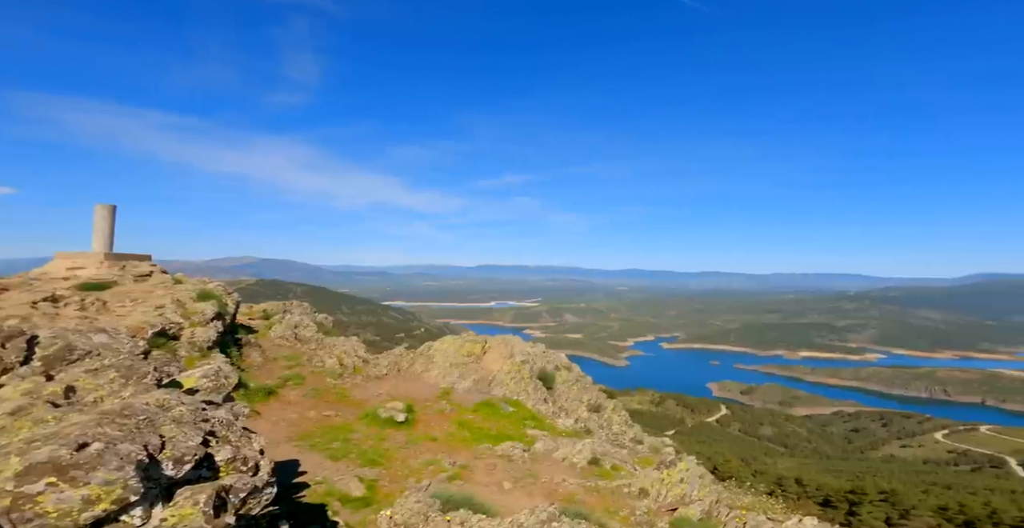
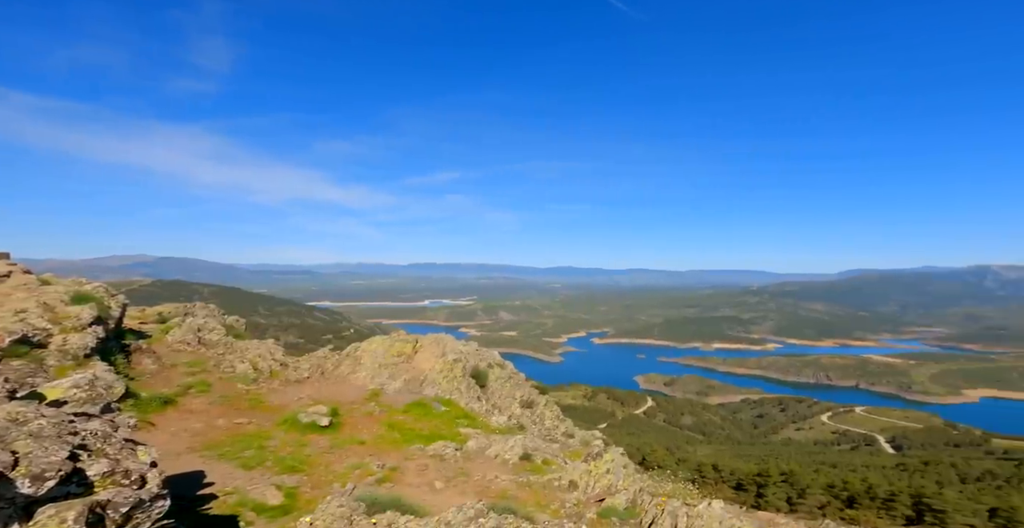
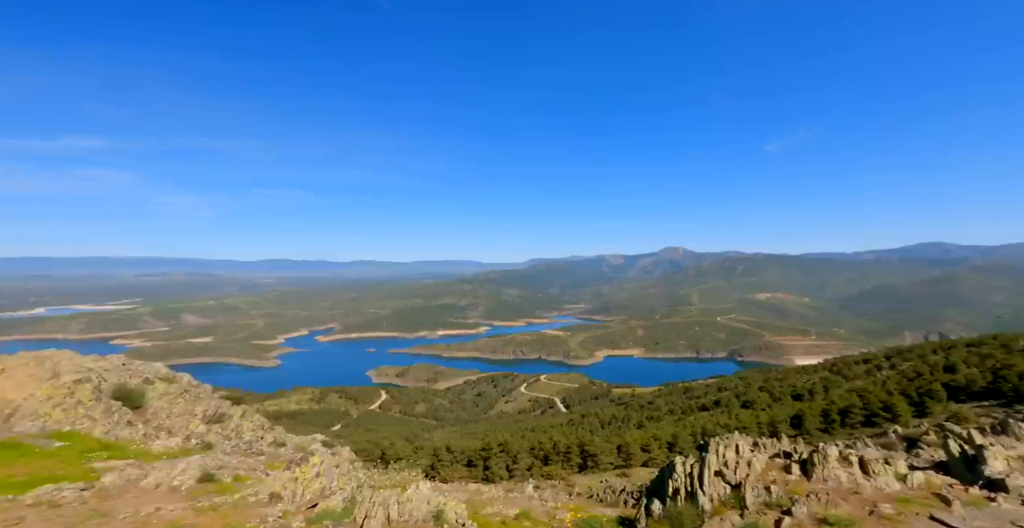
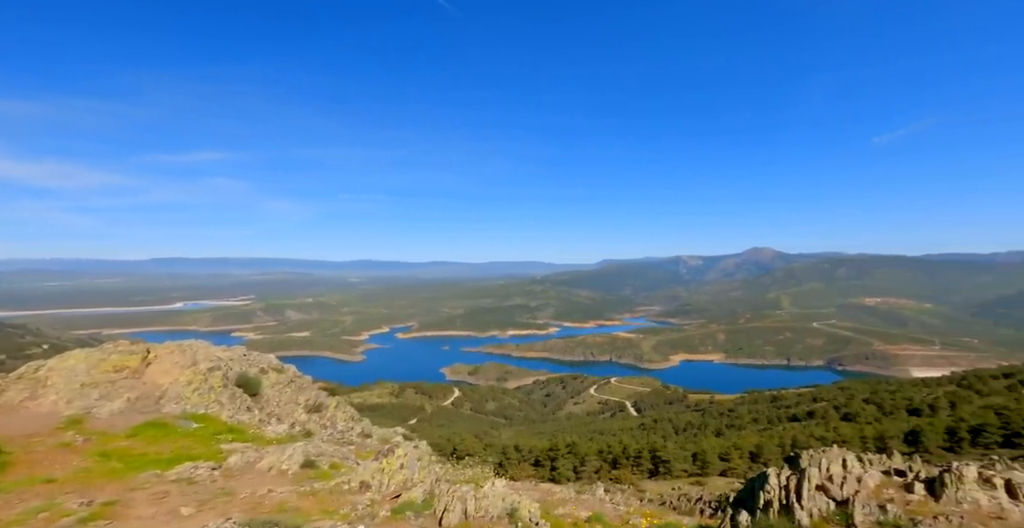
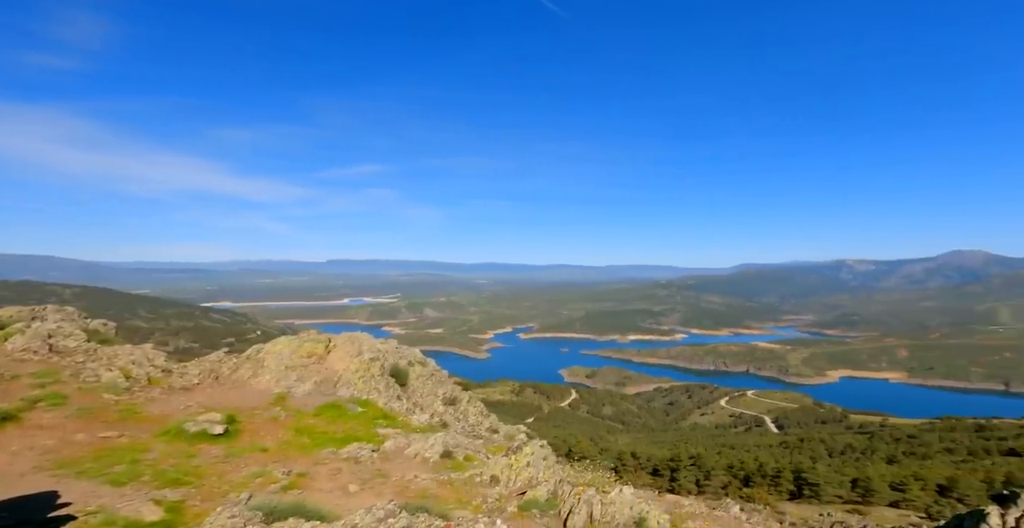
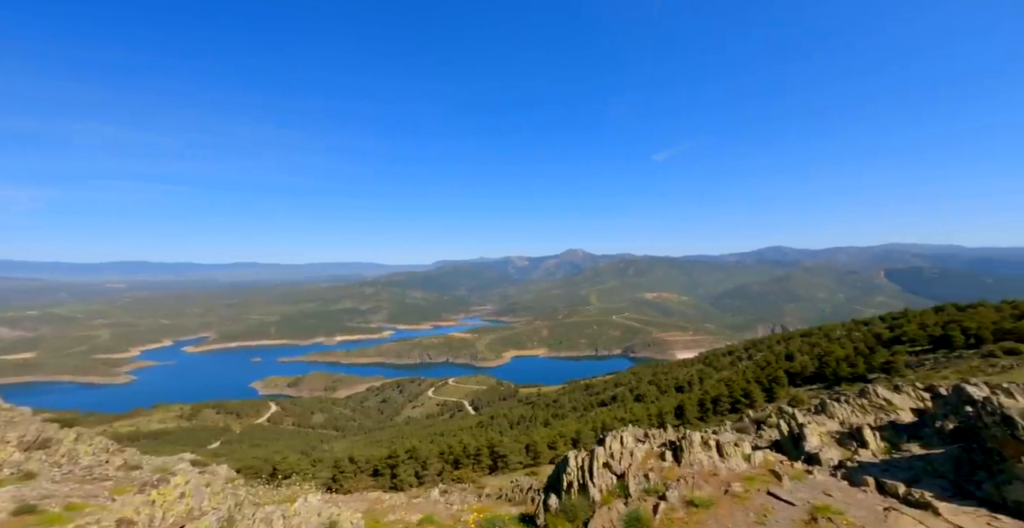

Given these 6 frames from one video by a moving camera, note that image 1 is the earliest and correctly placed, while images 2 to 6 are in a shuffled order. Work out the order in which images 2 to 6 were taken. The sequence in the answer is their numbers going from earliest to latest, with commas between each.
2, 5, 4, 3, 6
